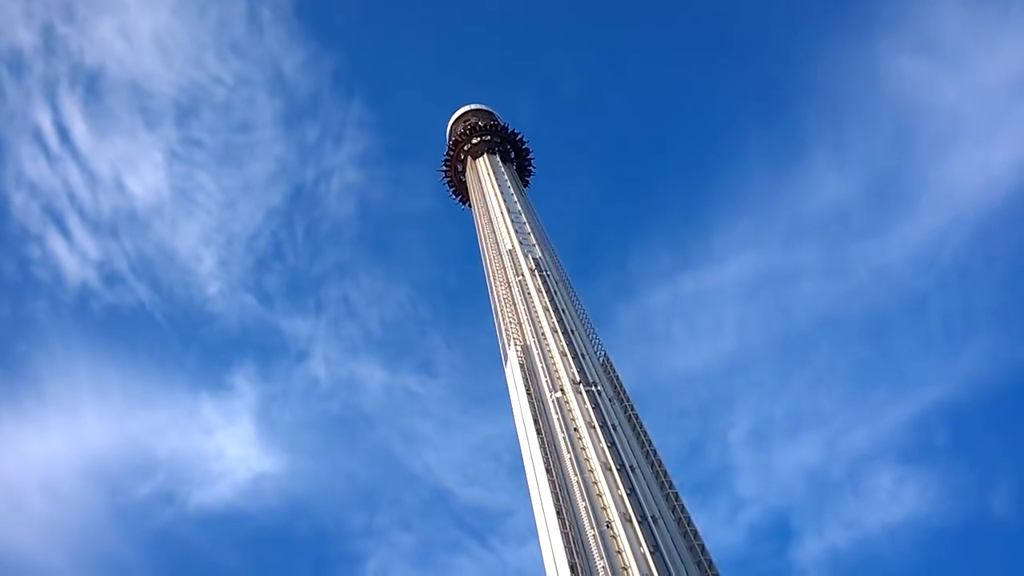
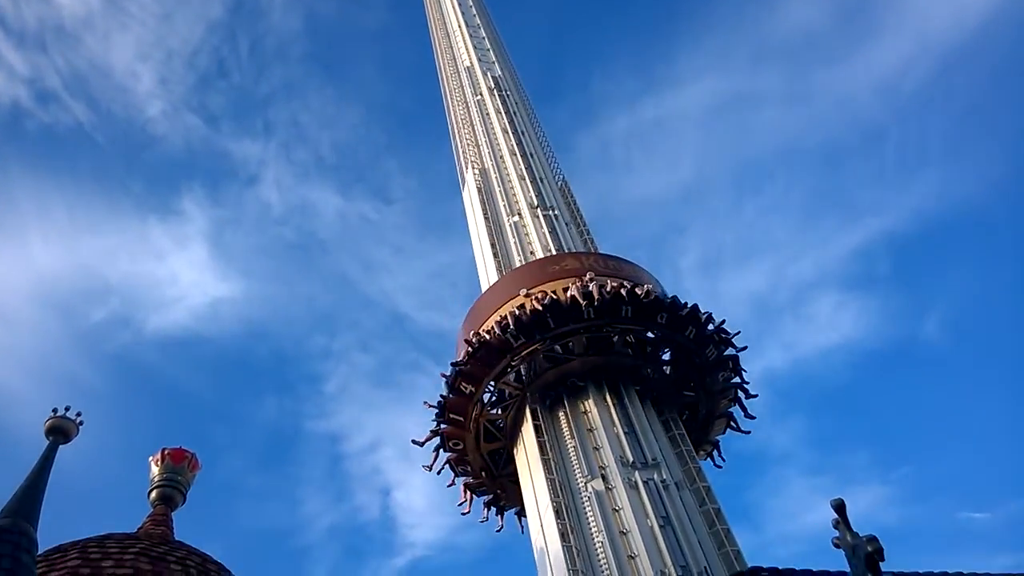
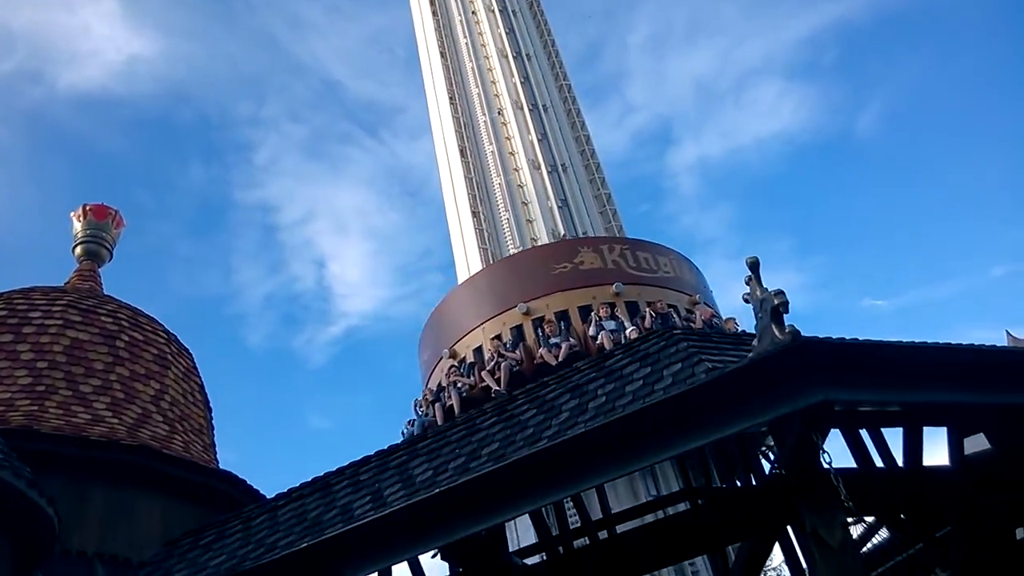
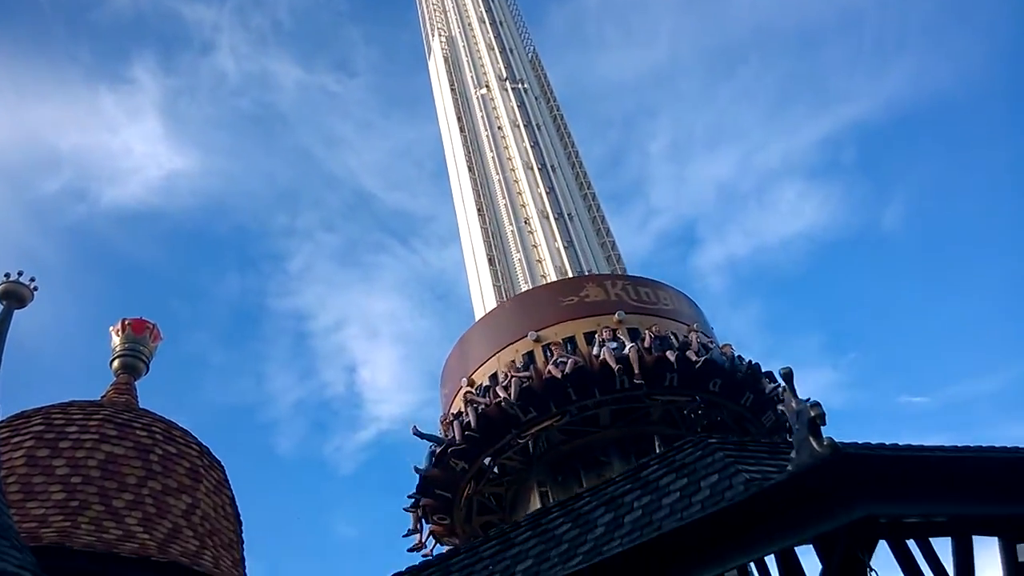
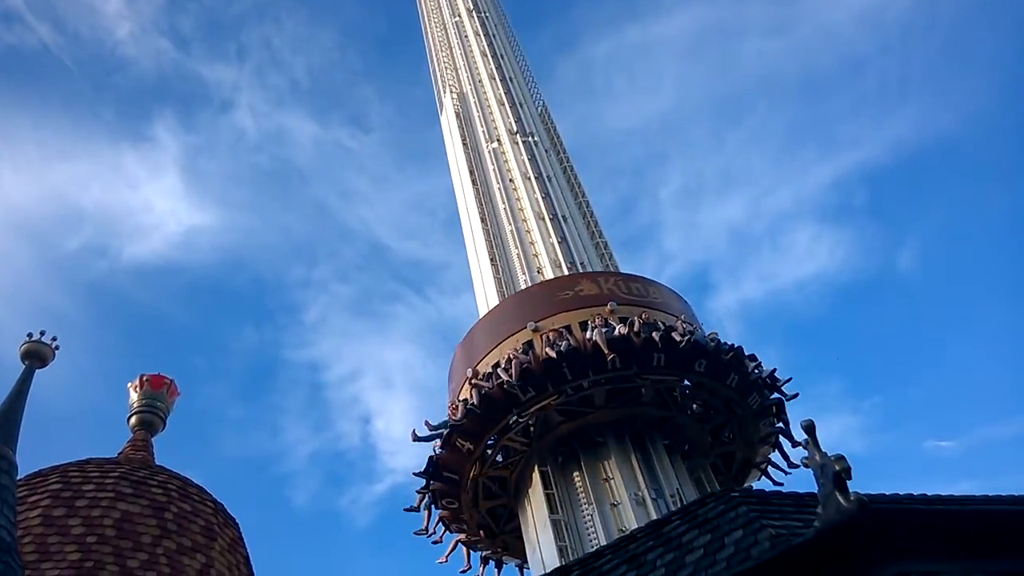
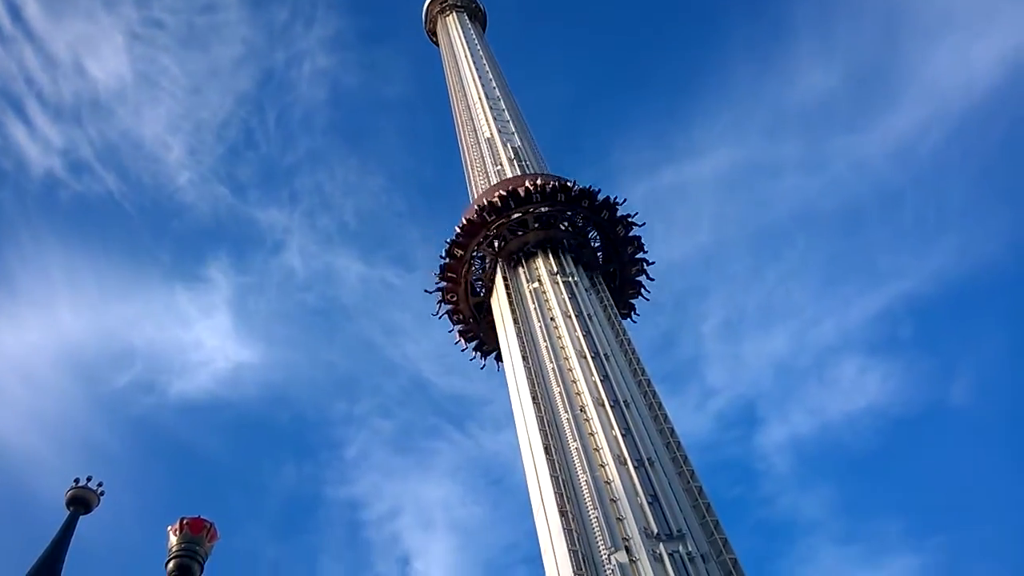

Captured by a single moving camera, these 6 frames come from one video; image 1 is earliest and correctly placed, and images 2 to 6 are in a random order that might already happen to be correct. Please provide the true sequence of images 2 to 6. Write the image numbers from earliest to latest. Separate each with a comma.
6, 2, 5, 4, 3
